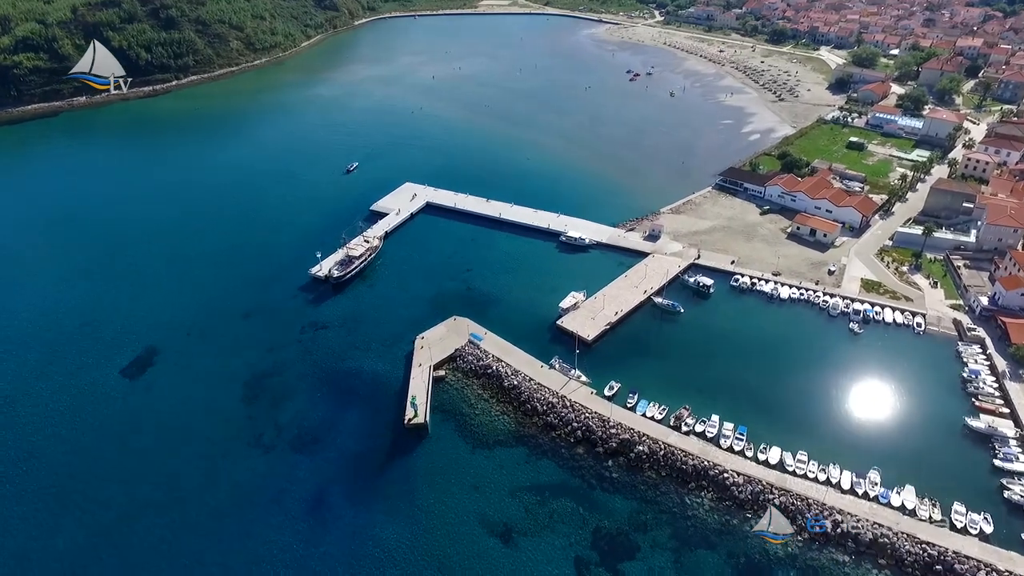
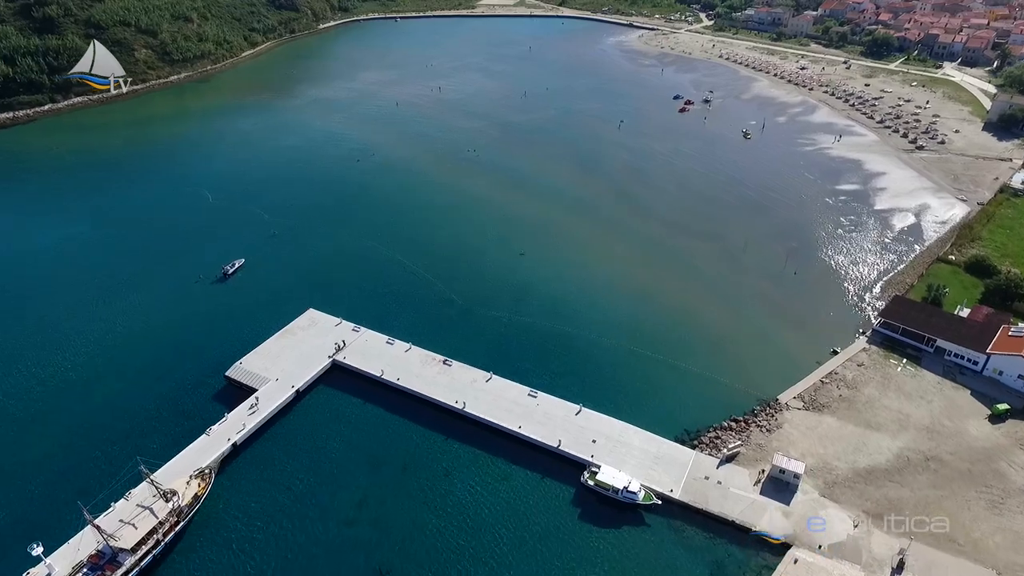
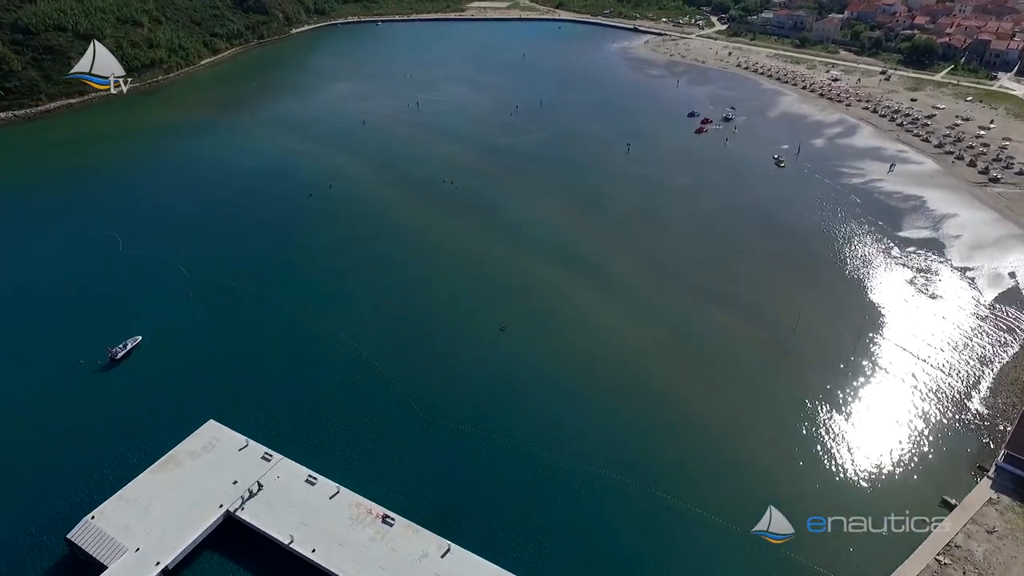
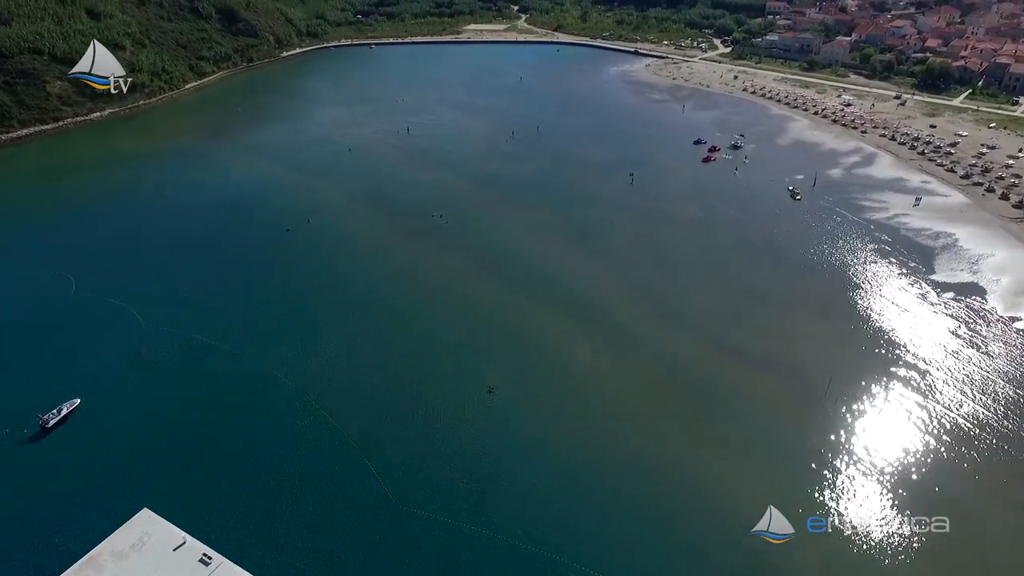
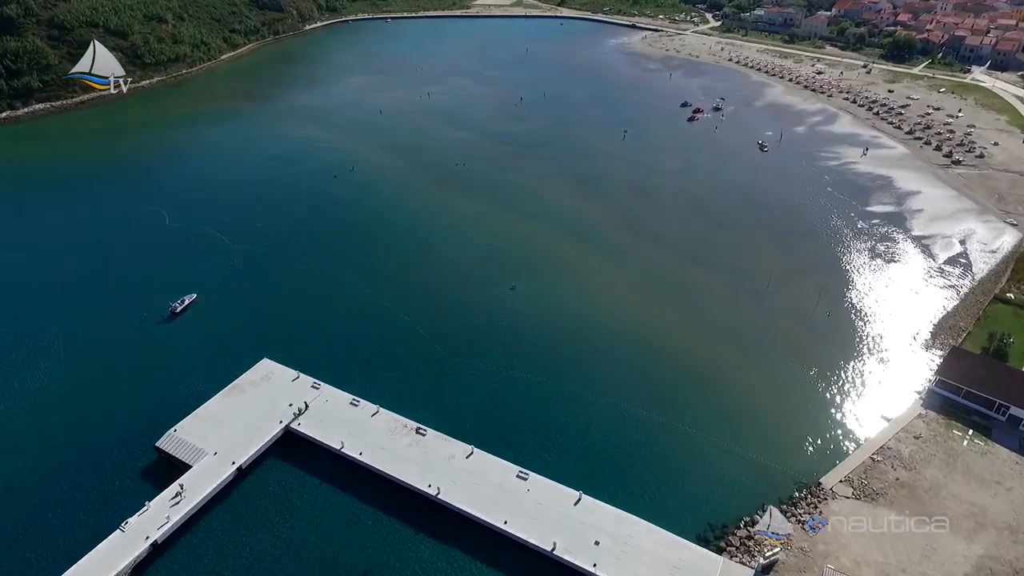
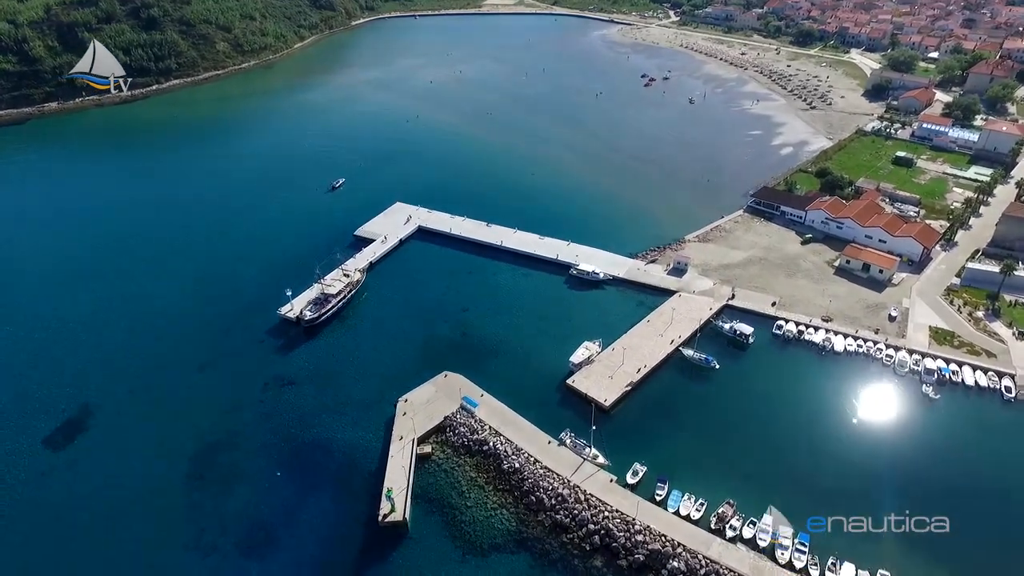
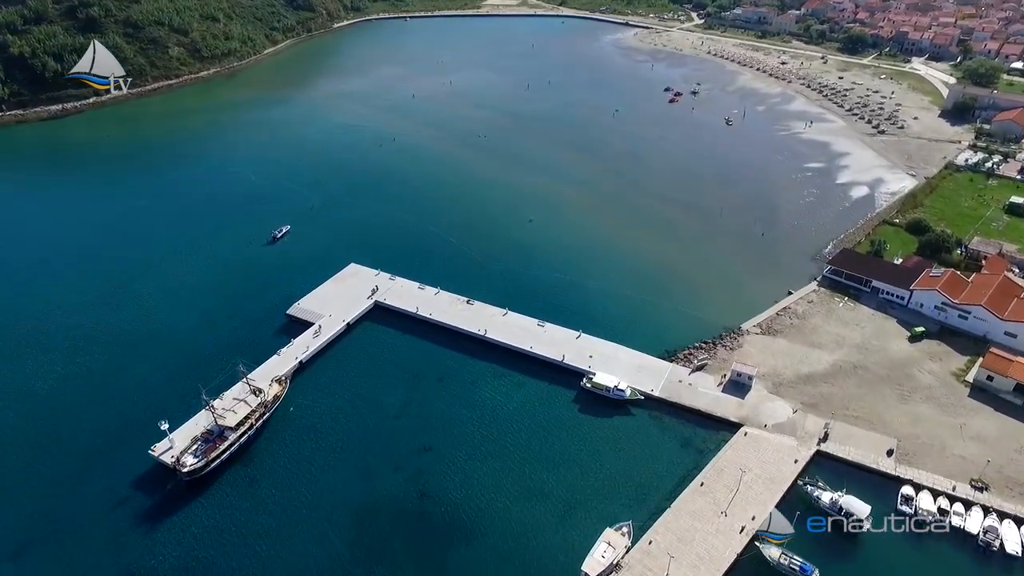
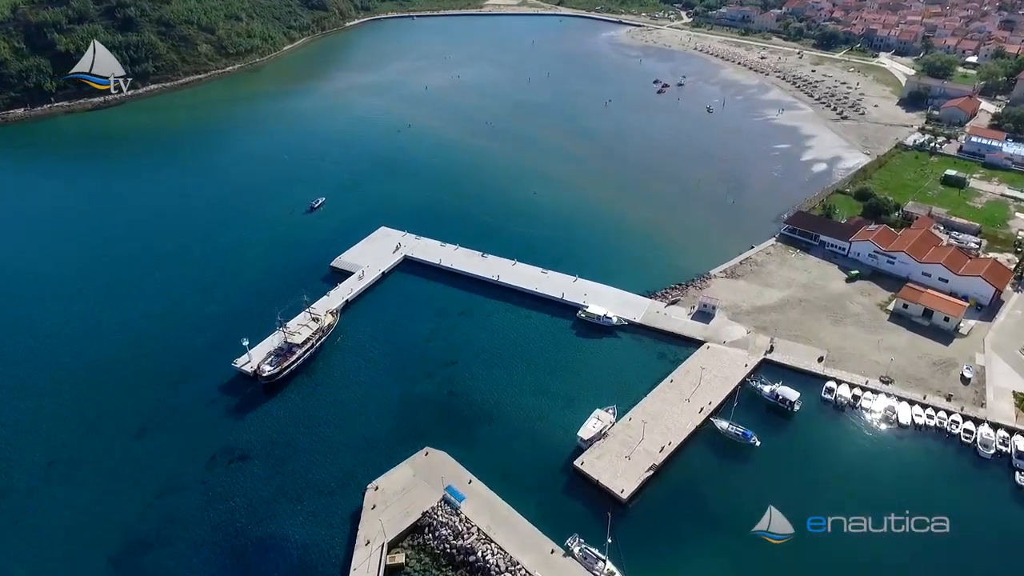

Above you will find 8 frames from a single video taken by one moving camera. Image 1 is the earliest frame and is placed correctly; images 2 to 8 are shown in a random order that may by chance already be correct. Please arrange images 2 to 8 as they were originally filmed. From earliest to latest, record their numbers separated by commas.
6, 8, 7, 2, 5, 3, 4
